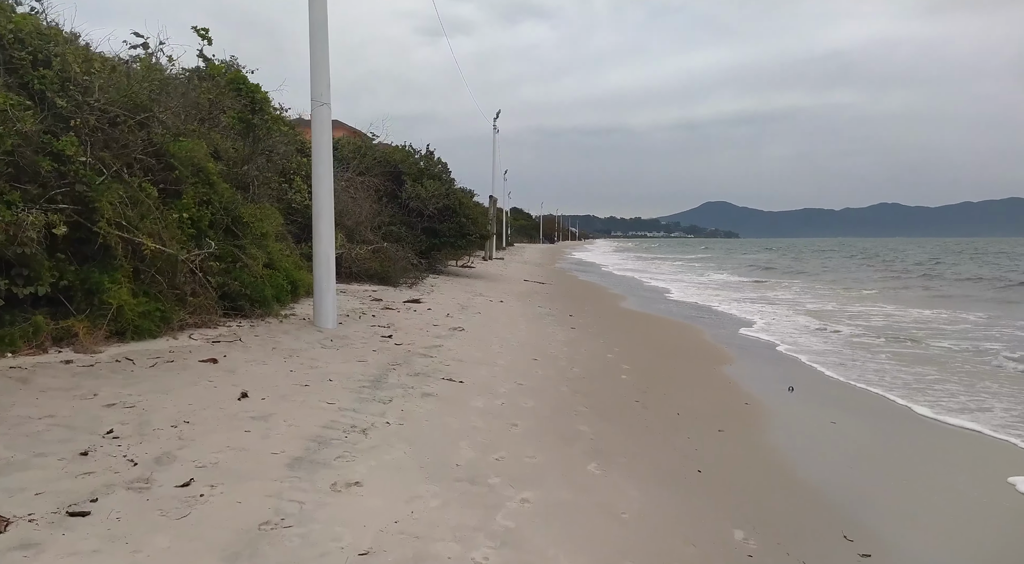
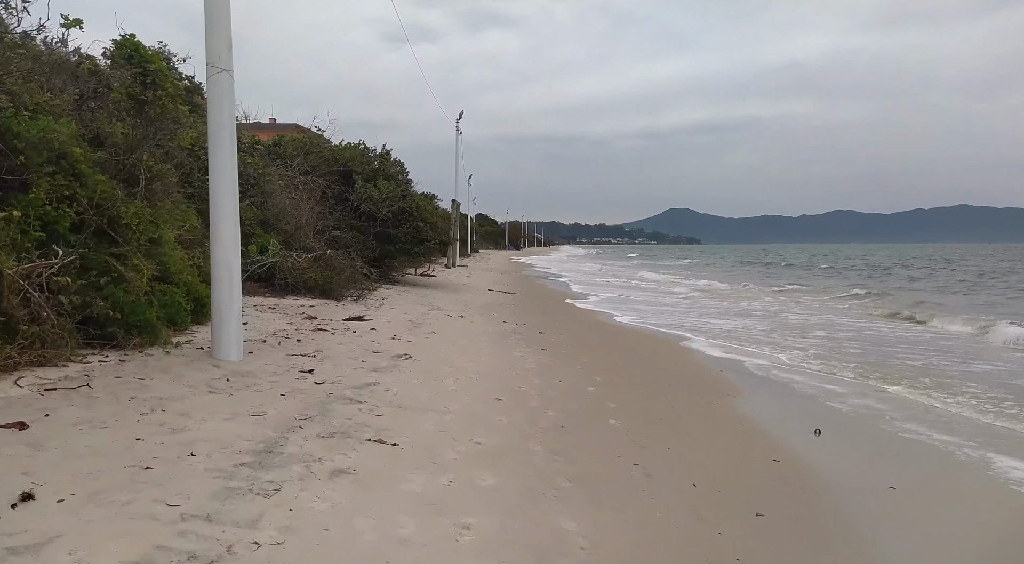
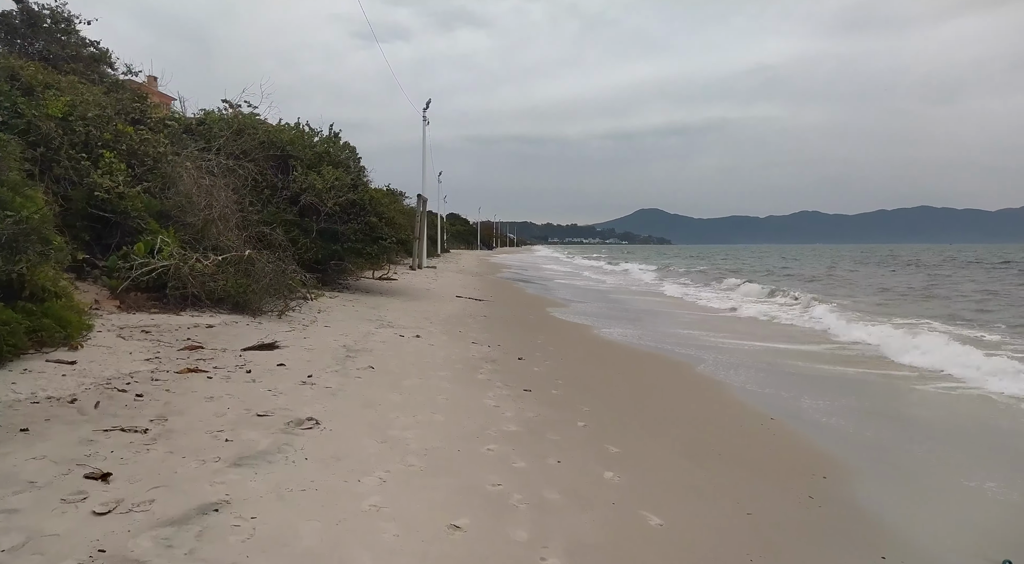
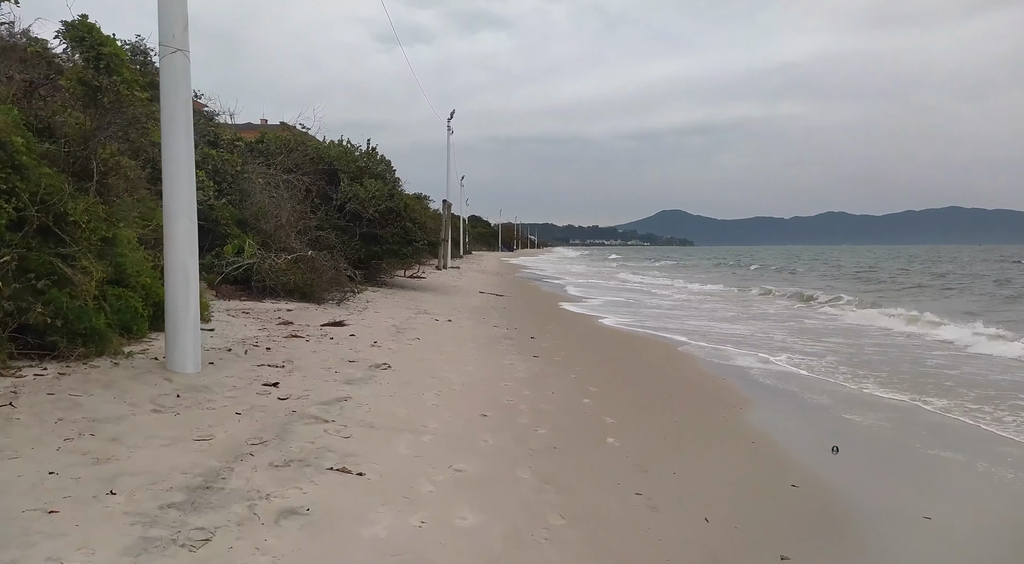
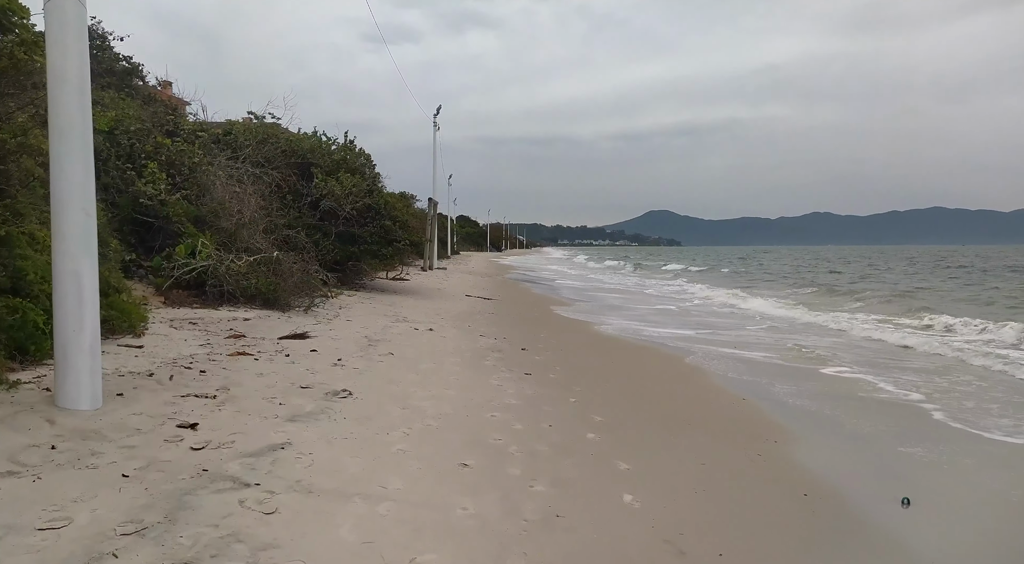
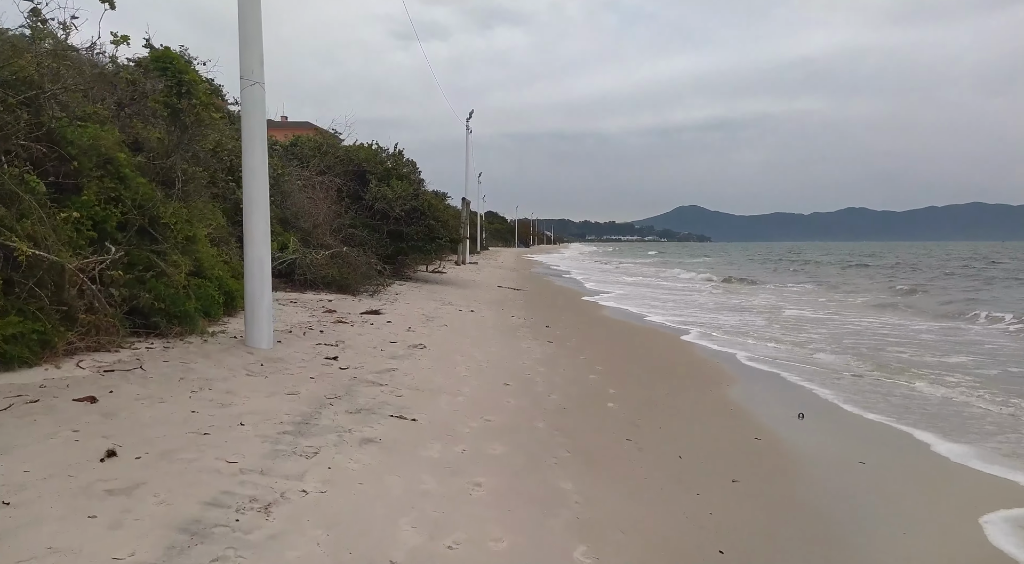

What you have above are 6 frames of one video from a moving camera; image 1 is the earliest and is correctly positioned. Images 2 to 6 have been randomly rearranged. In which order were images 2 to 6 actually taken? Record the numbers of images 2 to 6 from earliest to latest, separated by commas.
6, 2, 4, 5, 3
